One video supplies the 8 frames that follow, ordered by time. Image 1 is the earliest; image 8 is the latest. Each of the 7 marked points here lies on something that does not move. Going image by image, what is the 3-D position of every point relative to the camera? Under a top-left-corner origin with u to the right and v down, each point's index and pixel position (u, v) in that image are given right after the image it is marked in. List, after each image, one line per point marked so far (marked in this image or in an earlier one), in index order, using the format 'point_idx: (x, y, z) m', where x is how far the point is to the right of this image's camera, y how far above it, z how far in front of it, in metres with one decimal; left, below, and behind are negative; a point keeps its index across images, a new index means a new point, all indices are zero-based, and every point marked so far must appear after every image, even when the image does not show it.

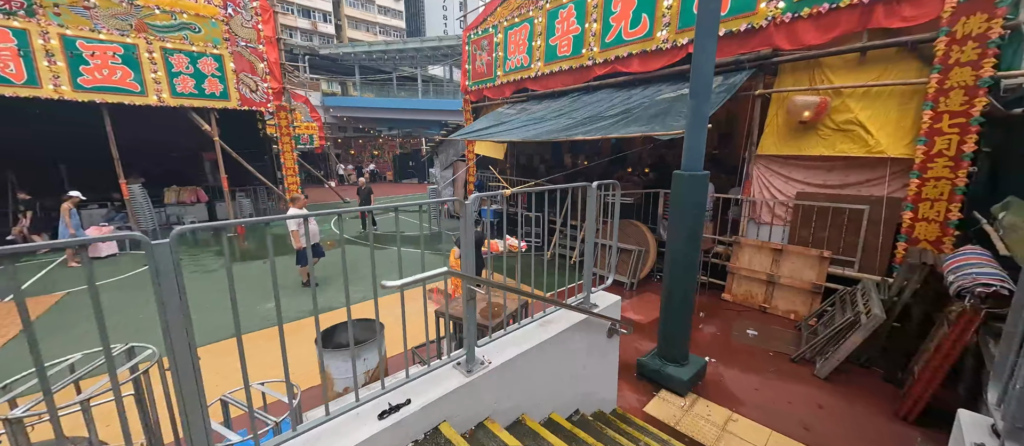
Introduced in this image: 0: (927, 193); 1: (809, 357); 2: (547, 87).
0: (+4.9, +0.4, +4.3) m
1: (+3.4, -1.5, +4.1) m
2: (+0.8, +3.2, +8.5) m
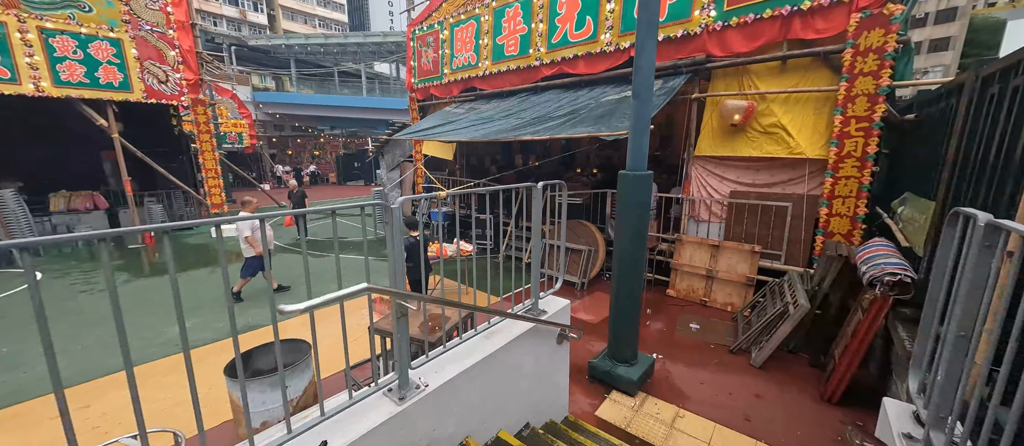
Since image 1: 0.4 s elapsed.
0: (+4.3, +0.4, +4.7) m
1: (+2.8, -1.5, +4.4) m
2: (-0.4, +3.2, +8.4) m
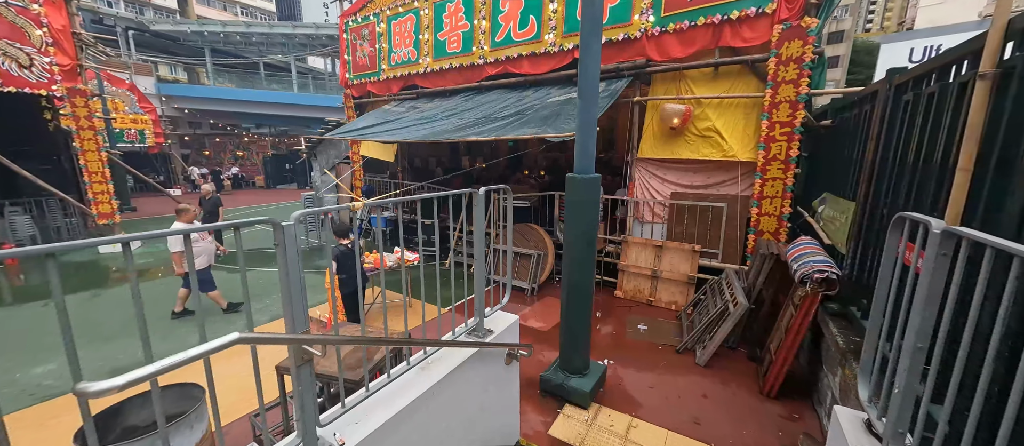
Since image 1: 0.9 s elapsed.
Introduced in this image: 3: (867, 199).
0: (+3.5, +0.4, +5.0) m
1: (+2.2, -1.5, +4.4) m
2: (-1.6, +3.1, +8.0) m
3: (+2.9, +0.2, +3.0) m
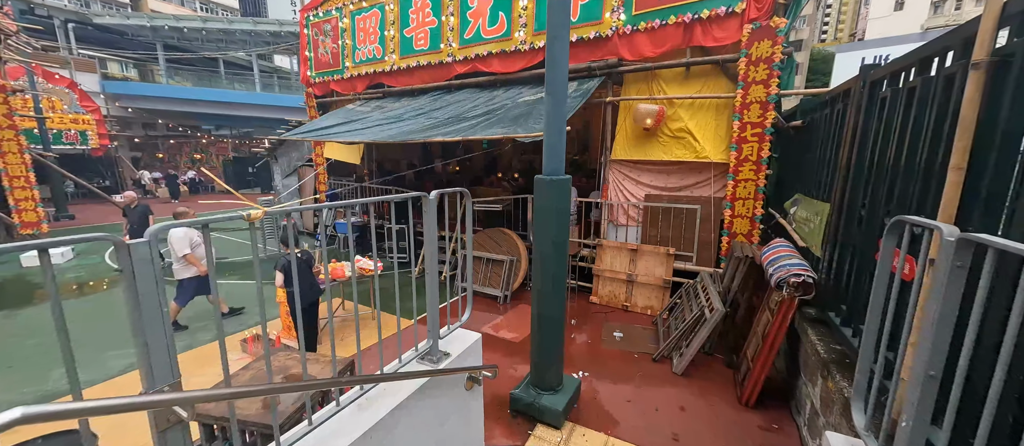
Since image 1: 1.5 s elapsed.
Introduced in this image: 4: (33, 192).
0: (+3.1, +0.4, +5.0) m
1: (+1.8, -1.5, +4.3) m
2: (-2.3, +3.0, +7.7) m
3: (+2.6, +0.2, +2.9) m
4: (-10.4, +0.7, +7.9) m
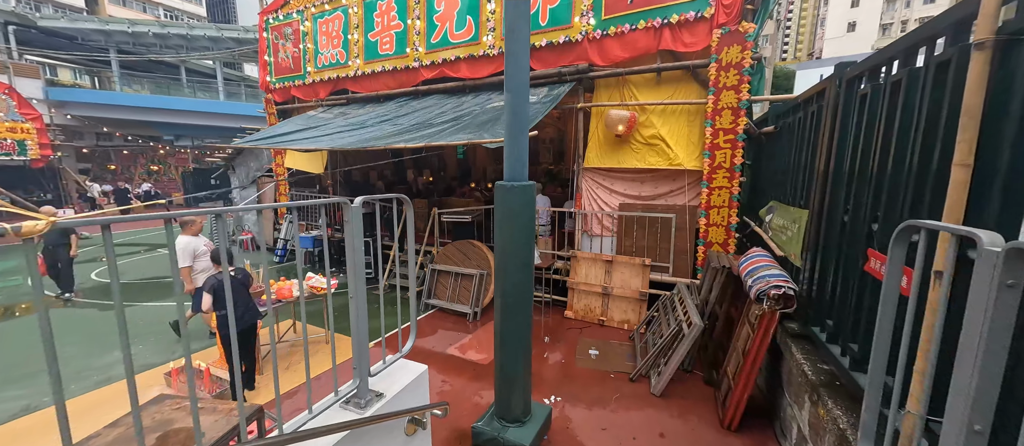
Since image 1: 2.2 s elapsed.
0: (+2.7, +0.3, +4.8) m
1: (+1.5, -1.6, +4.0) m
2: (-2.9, +2.7, +7.3) m
3: (+2.3, +0.1, +2.7) m
4: (-10.9, +0.3, +7.0) m
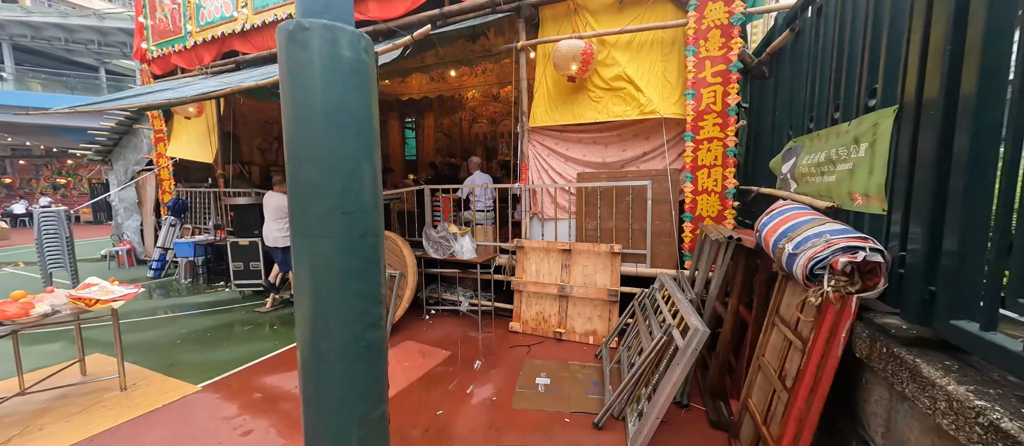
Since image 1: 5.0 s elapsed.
0: (+1.9, +0.6, +3.5) m
1: (+0.7, -1.3, +2.5) m
2: (-3.9, +2.8, +5.7) m
3: (+1.6, +0.6, +1.4) m
4: (-11.9, +0.2, +4.8) m
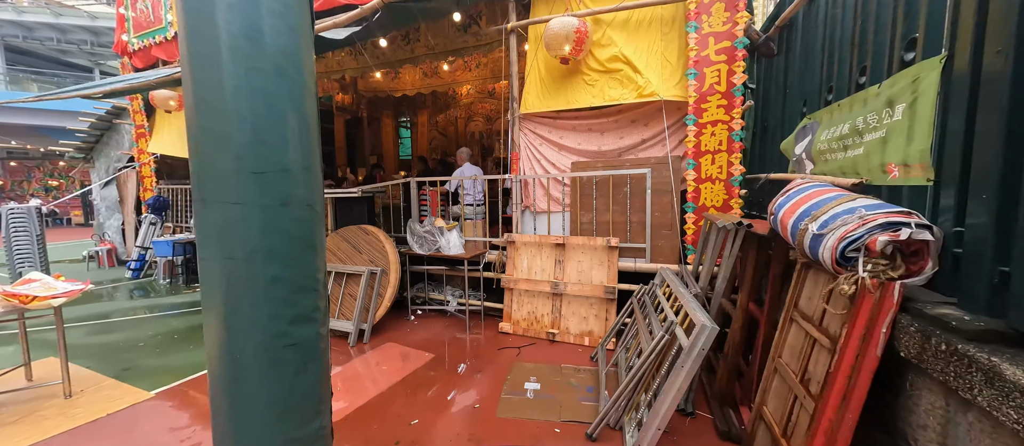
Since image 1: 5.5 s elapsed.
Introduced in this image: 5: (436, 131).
0: (+1.7, +0.7, +3.2) m
1: (+0.6, -1.2, +2.2) m
2: (-4.0, +2.8, +5.5) m
3: (+1.5, +0.7, +1.1) m
4: (-12.0, +0.2, +4.5) m
5: (-2.0, +2.5, +9.8) m
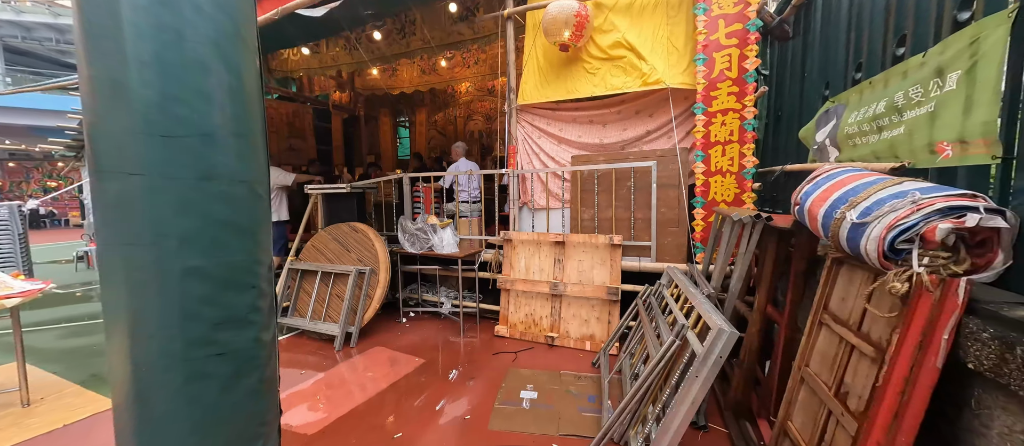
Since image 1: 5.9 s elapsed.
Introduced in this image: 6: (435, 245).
0: (+1.7, +0.7, +3.0) m
1: (+0.6, -1.2, +2.0) m
2: (-4.1, +2.8, +5.3) m
3: (+1.5, +0.7, +0.9) m
4: (-12.0, +0.3, +4.3) m
5: (-2.1, +2.5, +9.6) m
6: (-0.8, -0.2, +3.7) m
